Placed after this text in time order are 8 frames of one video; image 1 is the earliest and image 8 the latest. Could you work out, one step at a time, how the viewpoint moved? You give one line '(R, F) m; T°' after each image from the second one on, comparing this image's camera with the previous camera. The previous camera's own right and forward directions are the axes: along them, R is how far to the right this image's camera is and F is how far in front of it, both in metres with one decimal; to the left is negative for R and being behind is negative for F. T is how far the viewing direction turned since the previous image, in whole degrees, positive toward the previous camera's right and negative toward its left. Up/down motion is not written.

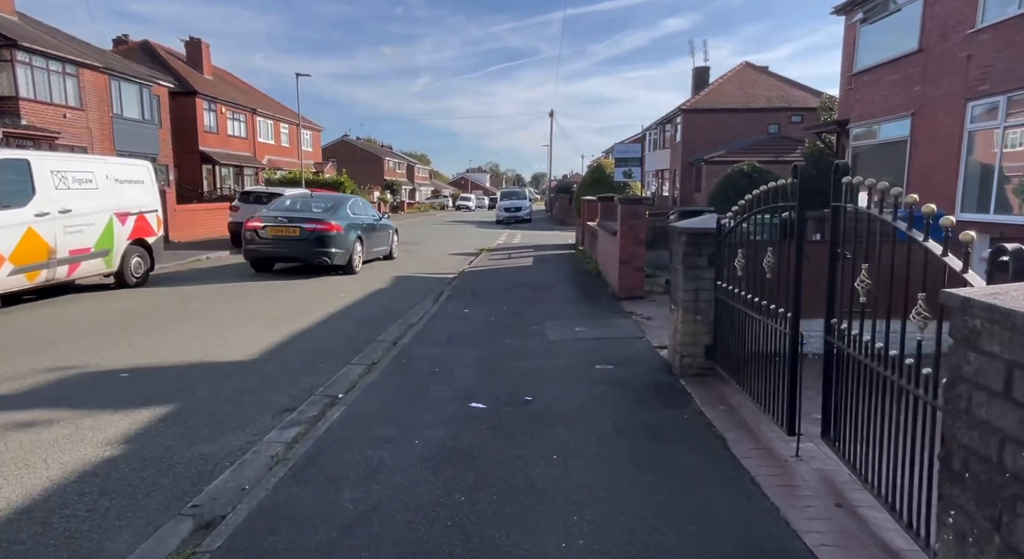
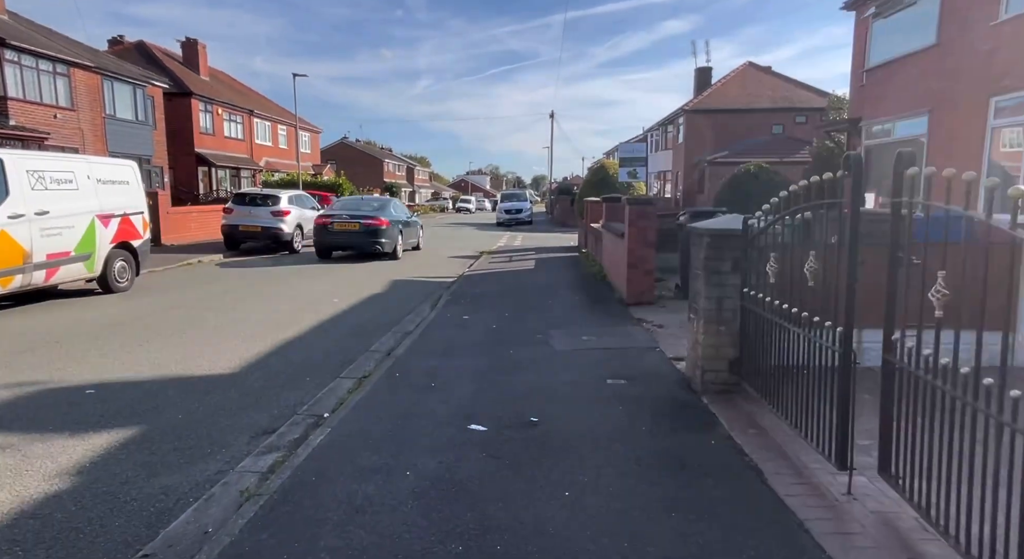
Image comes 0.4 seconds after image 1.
(0.0, +0.5) m; 0°
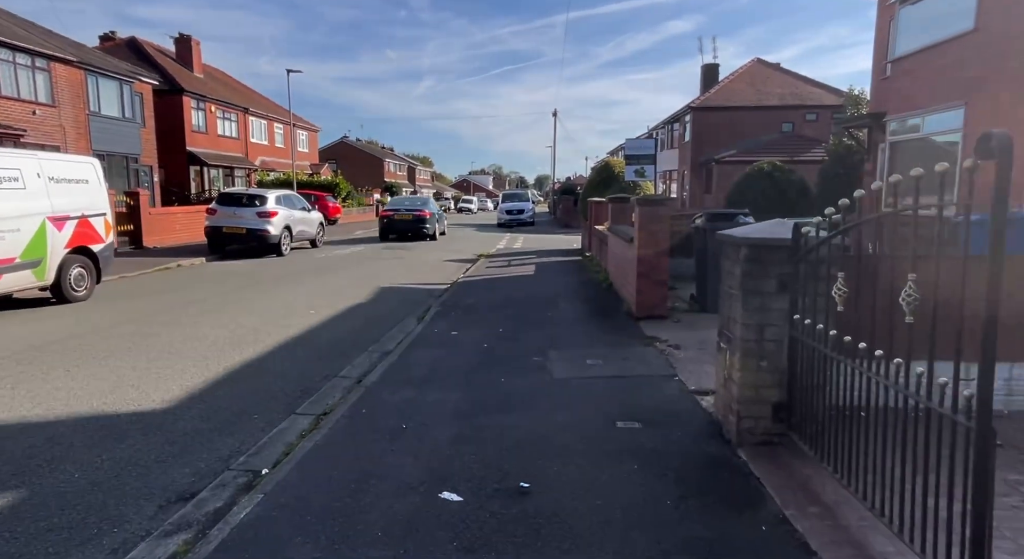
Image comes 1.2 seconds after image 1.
(+0.1, +1.1) m; 0°
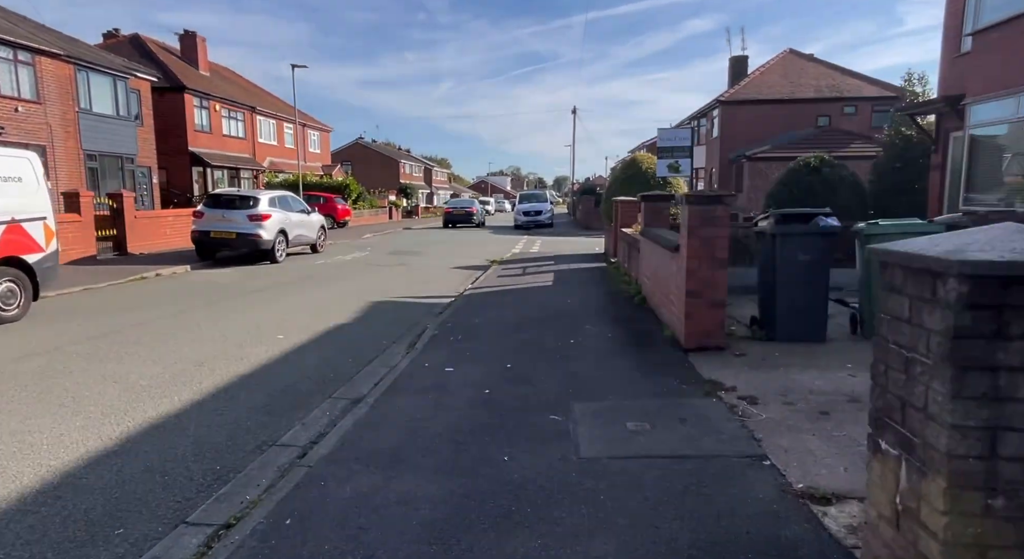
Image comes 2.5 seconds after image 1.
(+0.1, +1.9) m; -2°
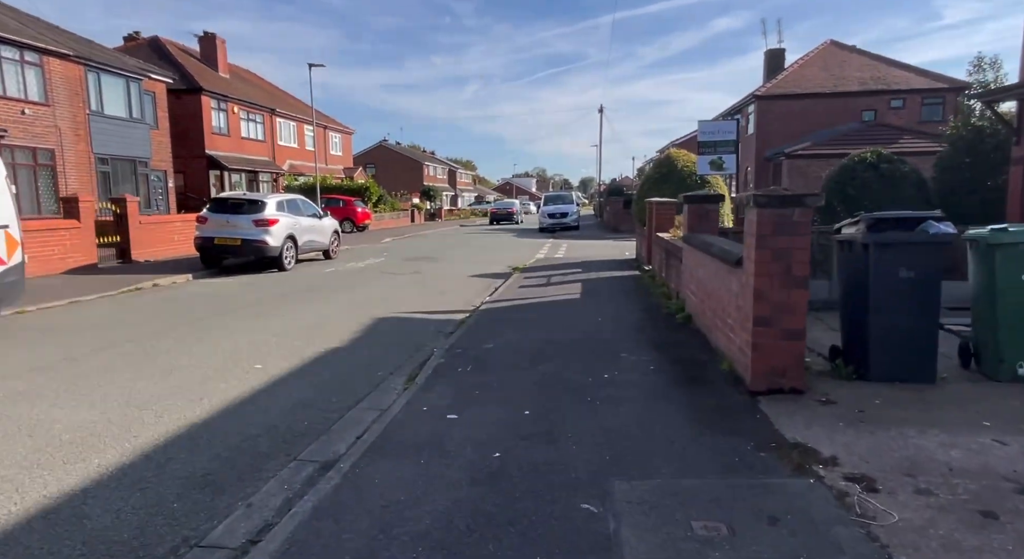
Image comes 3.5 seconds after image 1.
(+0.1, +1.4) m; -2°
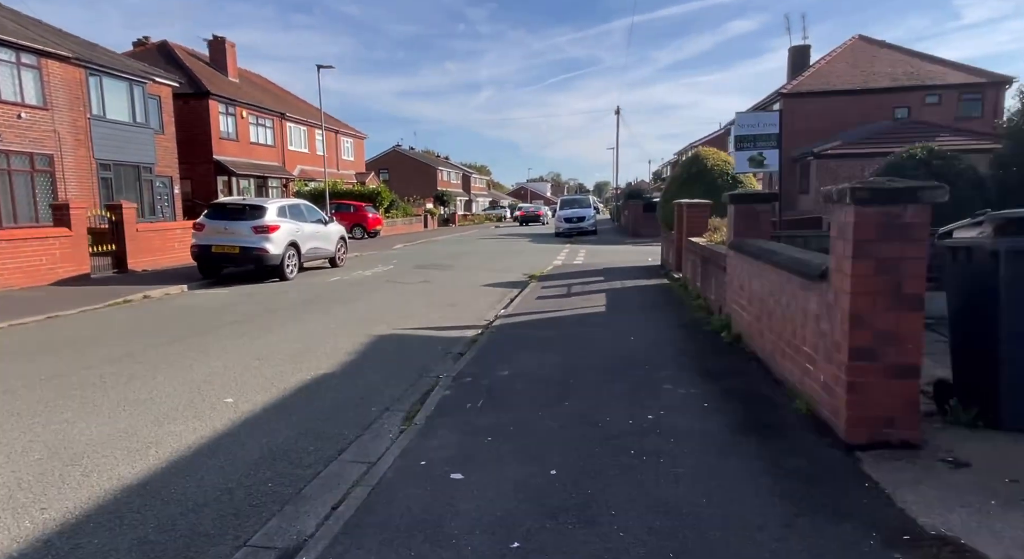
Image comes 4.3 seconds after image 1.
(0.0, +1.2) m; -1°
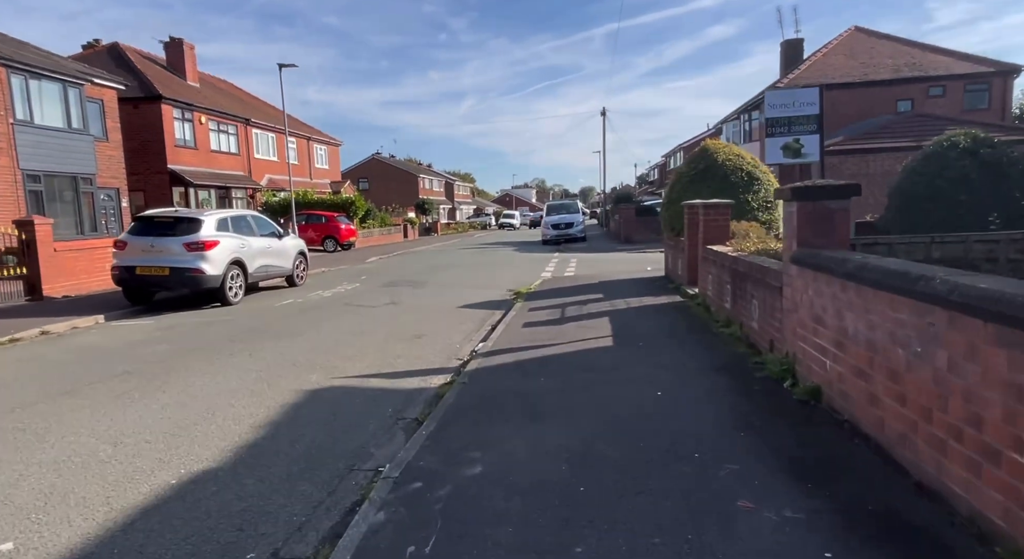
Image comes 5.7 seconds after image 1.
(+0.1, +2.3) m; +1°
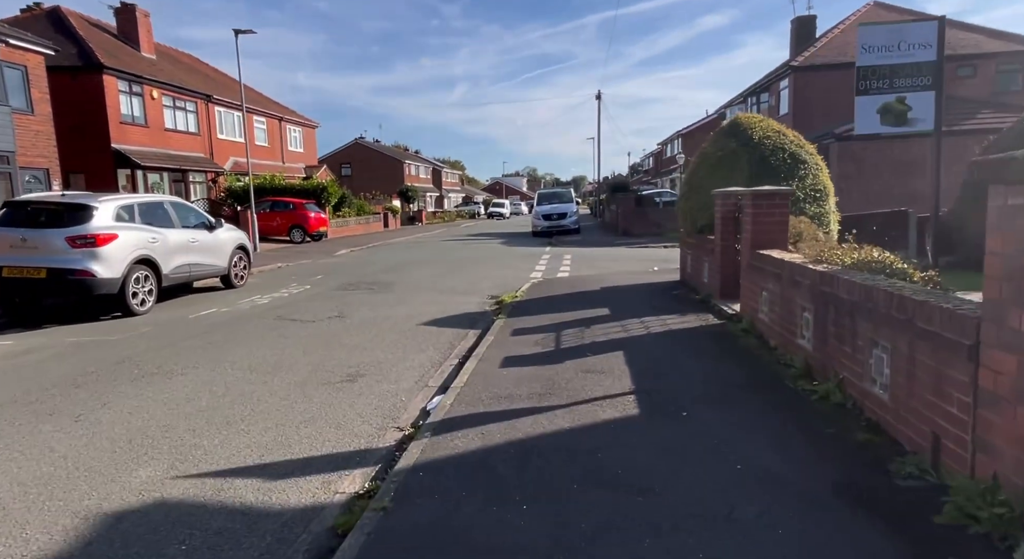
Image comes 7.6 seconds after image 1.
(+0.2, +2.8) m; +1°
